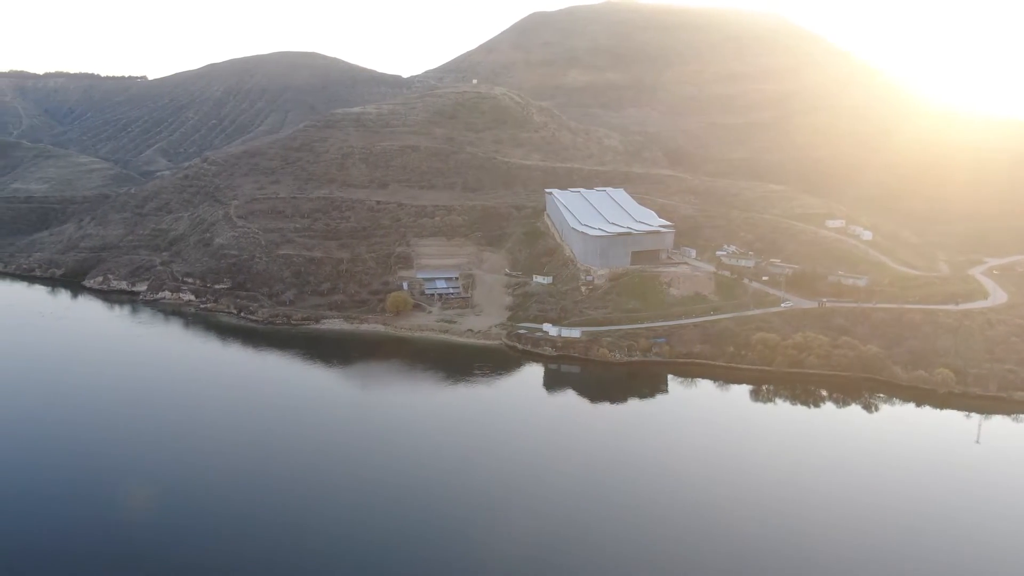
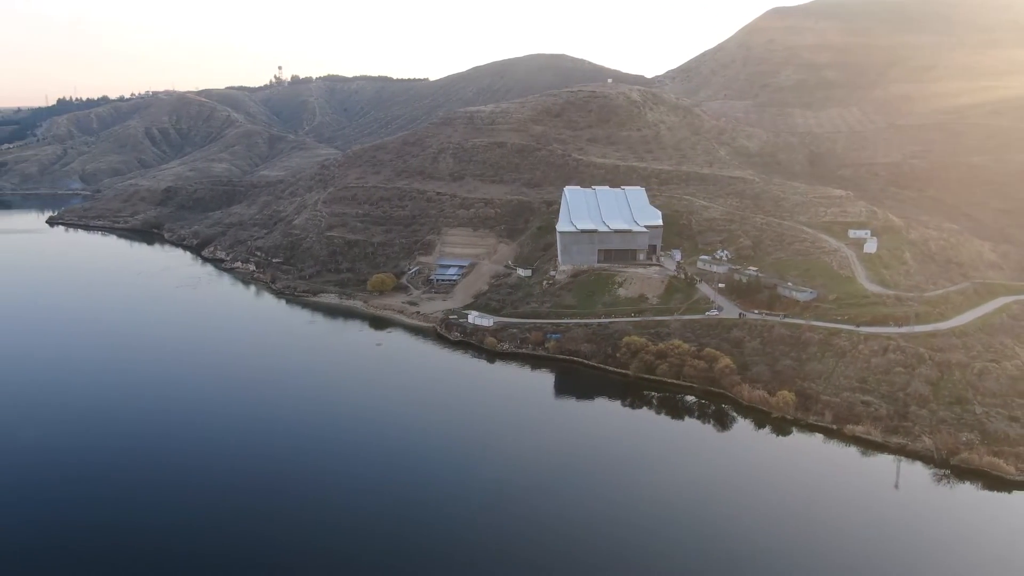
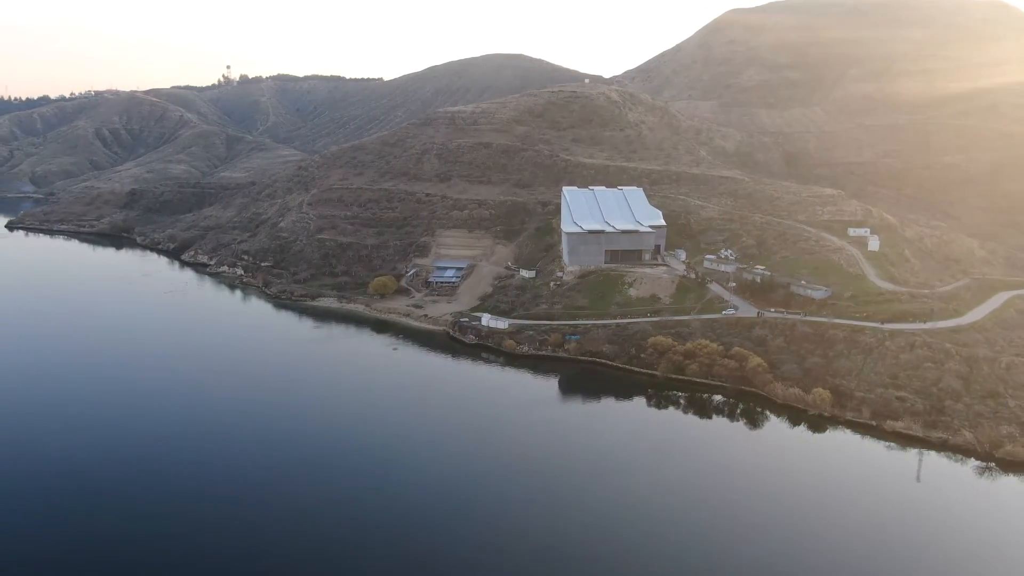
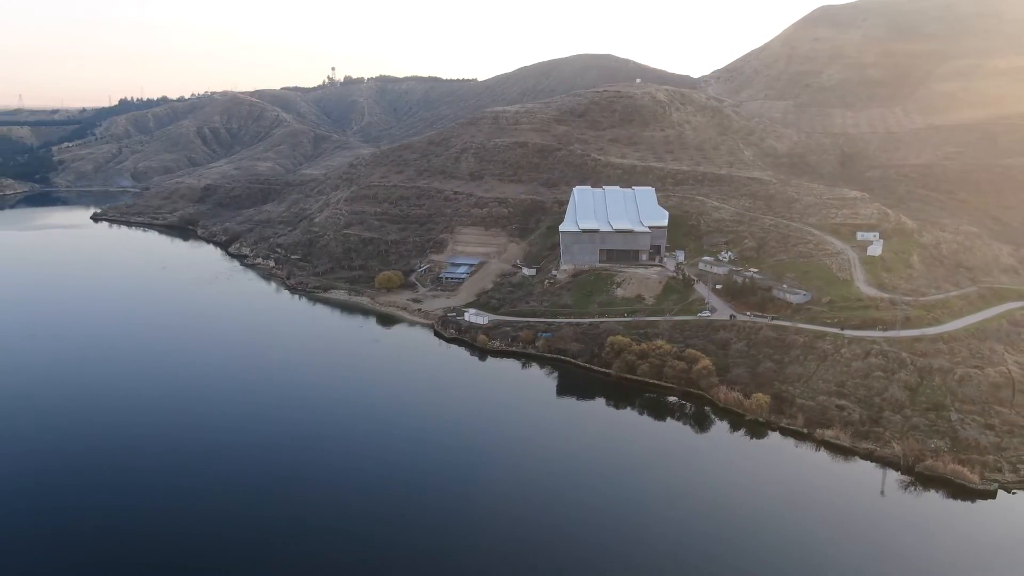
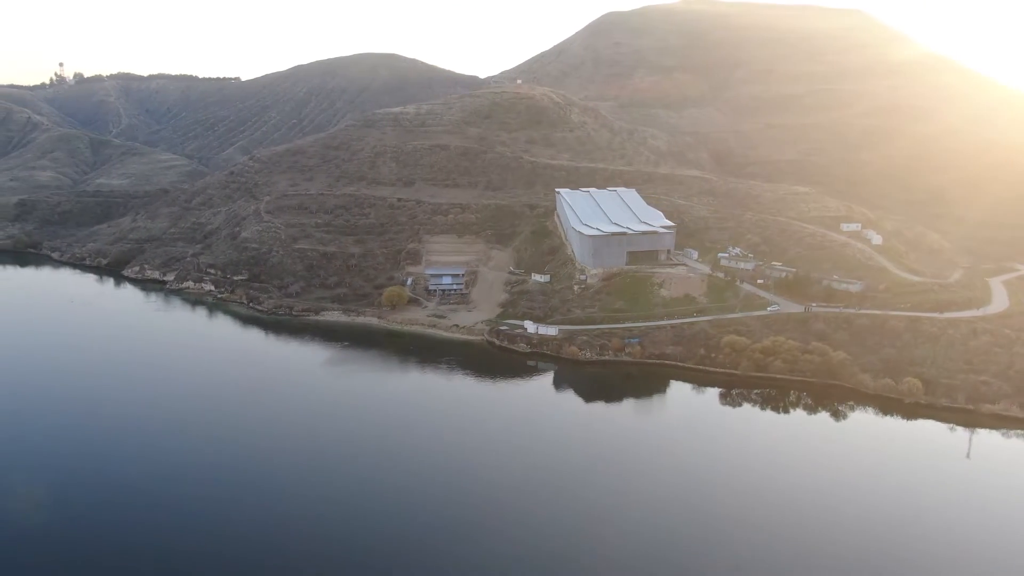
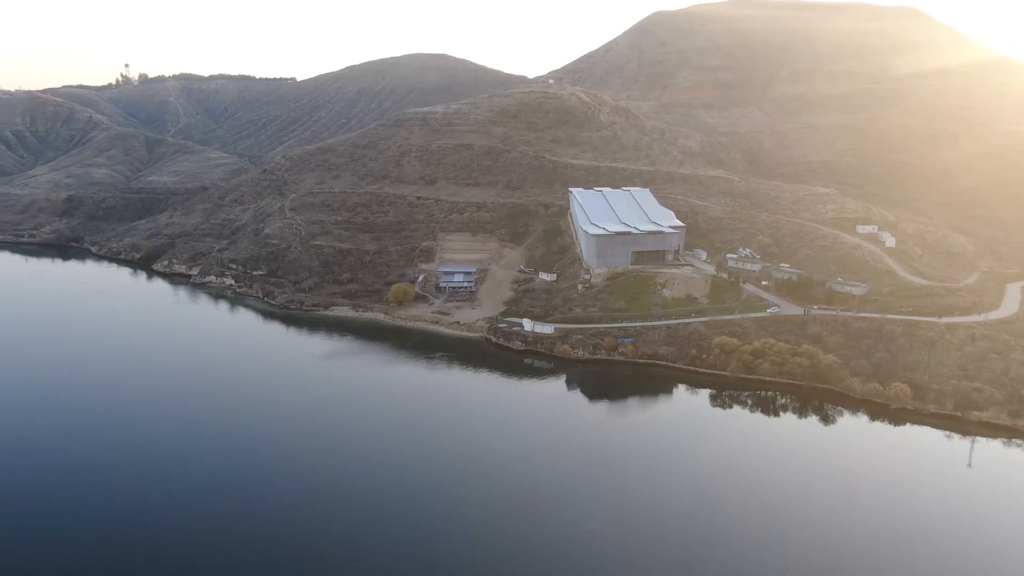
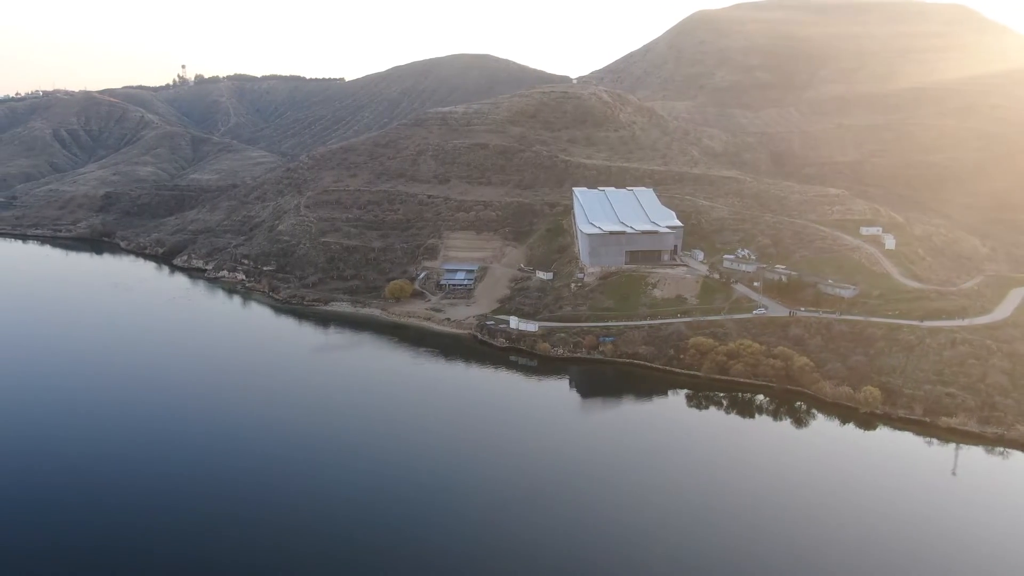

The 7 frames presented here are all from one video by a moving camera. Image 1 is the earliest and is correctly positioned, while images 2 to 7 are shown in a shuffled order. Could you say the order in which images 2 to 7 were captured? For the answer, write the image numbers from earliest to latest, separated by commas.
5, 6, 7, 3, 2, 4
